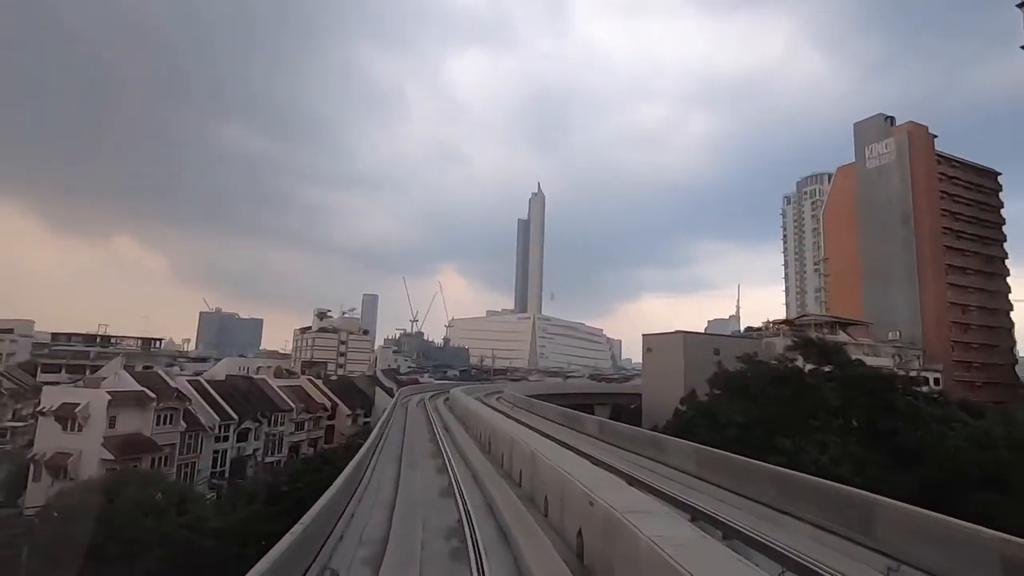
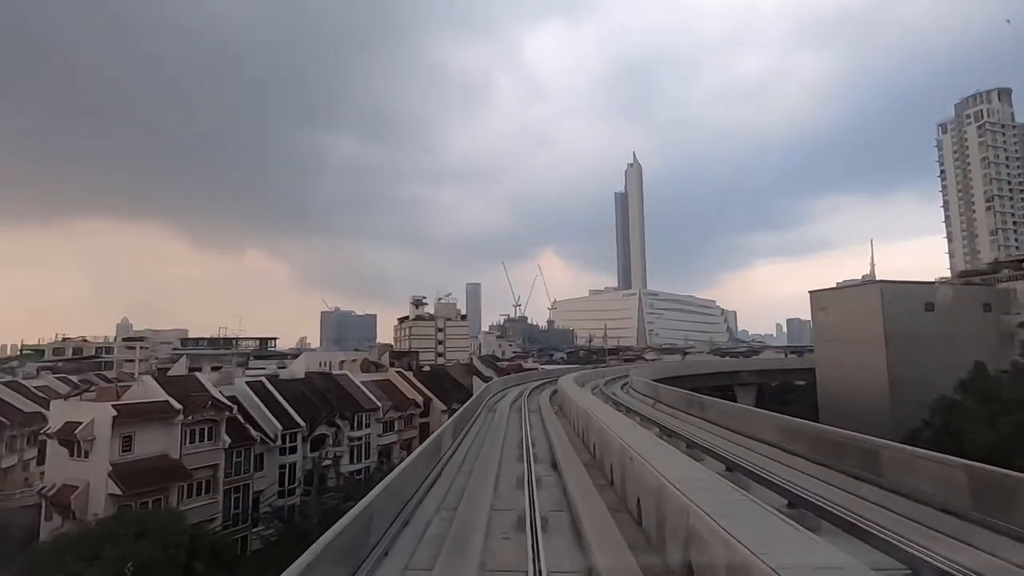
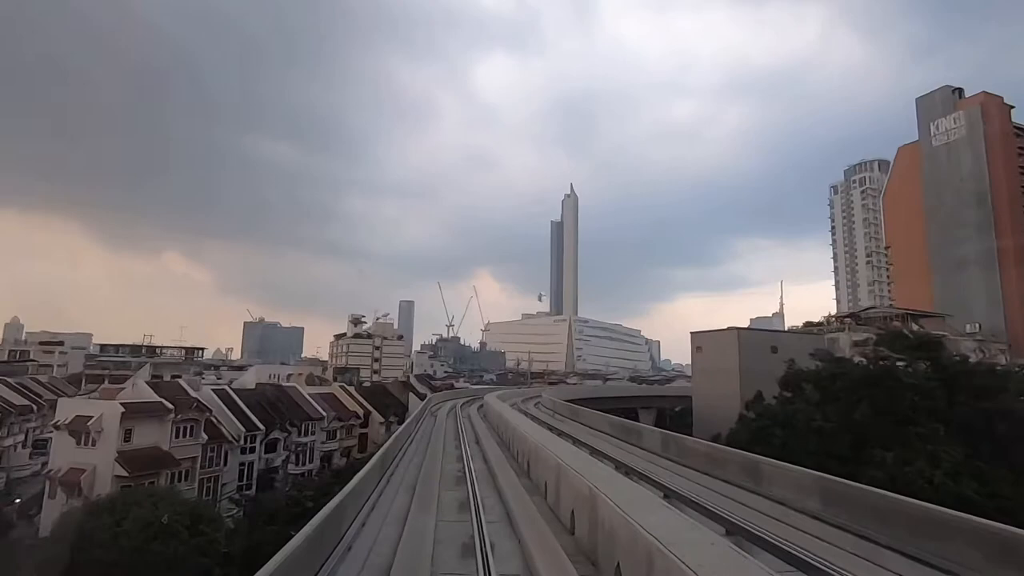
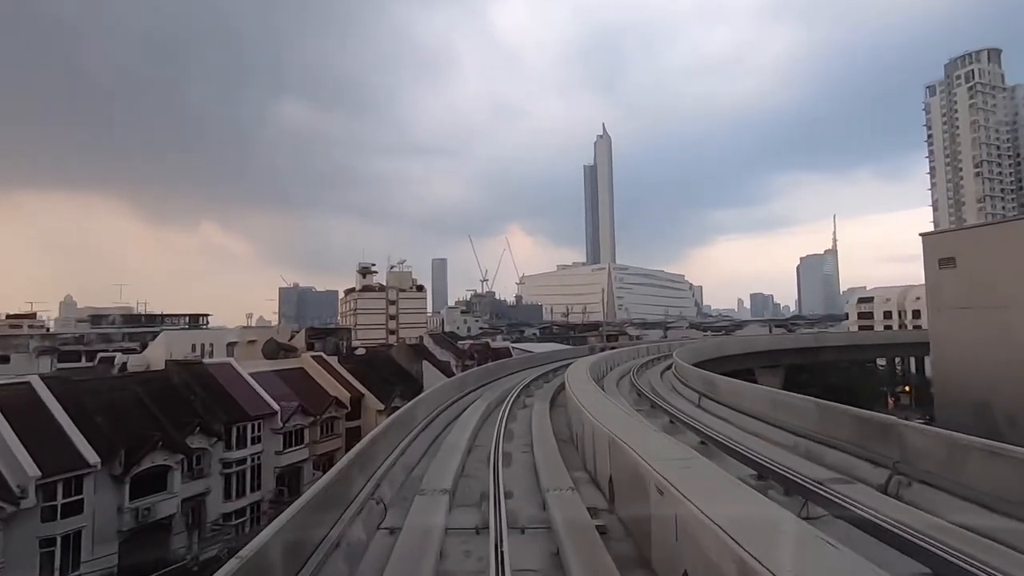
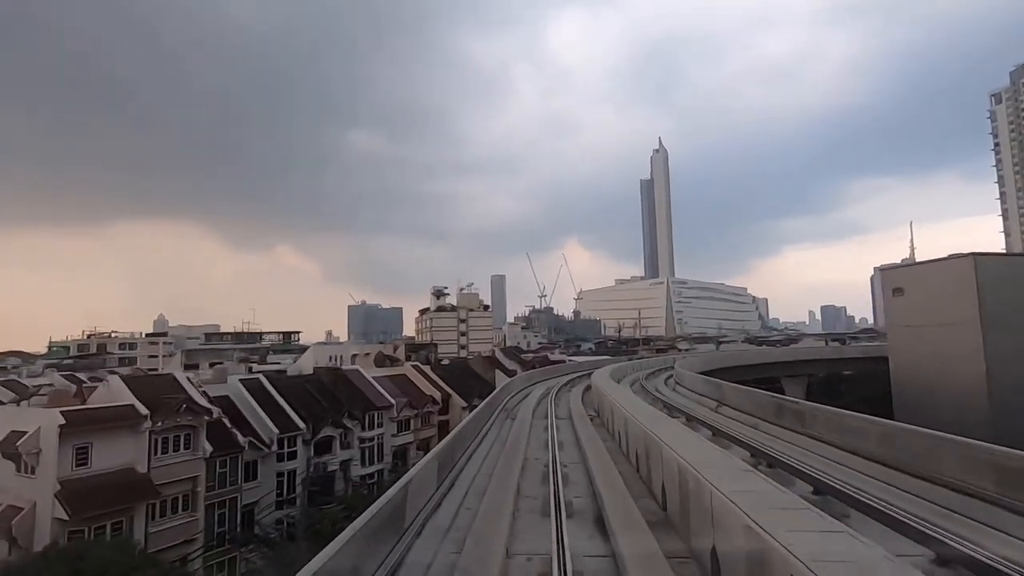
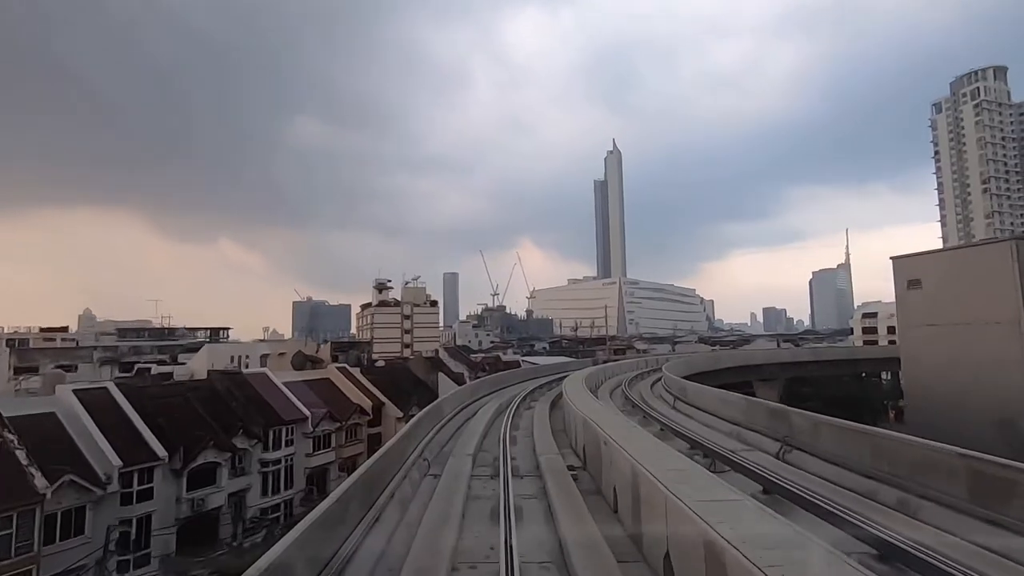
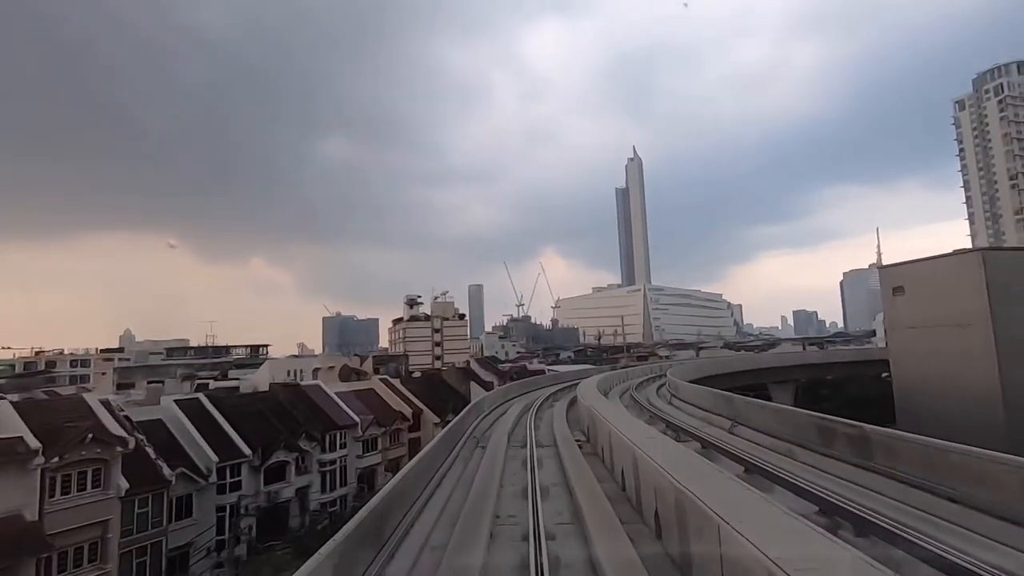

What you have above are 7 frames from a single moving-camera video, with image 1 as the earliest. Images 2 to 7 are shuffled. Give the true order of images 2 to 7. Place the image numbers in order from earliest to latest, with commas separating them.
3, 2, 5, 7, 6, 4
